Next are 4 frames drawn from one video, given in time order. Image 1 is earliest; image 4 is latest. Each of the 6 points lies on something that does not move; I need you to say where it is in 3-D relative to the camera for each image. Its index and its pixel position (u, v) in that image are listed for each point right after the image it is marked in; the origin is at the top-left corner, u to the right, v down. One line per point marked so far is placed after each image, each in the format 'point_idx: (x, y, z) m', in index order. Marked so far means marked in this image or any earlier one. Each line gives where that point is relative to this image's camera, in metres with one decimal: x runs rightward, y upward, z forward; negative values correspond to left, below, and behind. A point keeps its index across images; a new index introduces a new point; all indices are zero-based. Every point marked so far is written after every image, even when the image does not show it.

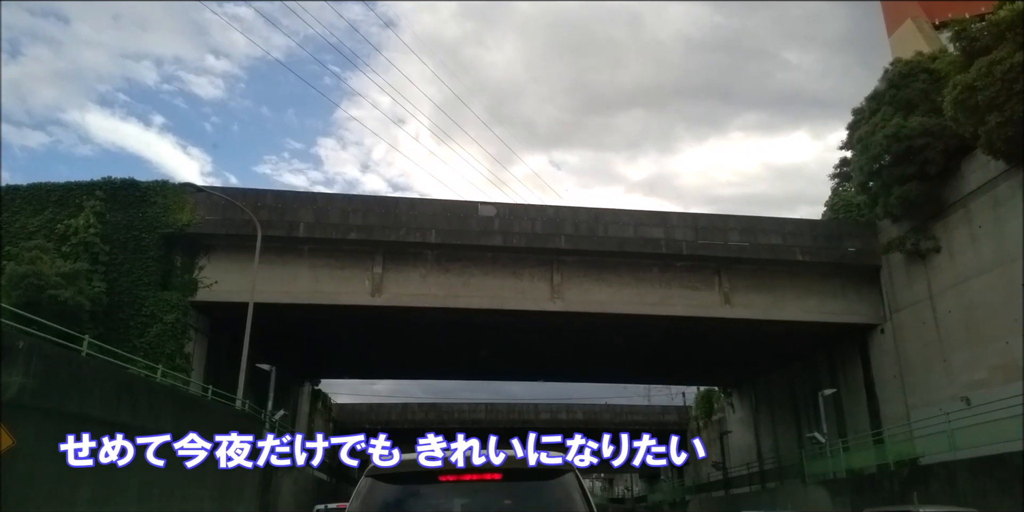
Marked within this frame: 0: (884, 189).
0: (+9.2, +1.7, +18.4) m
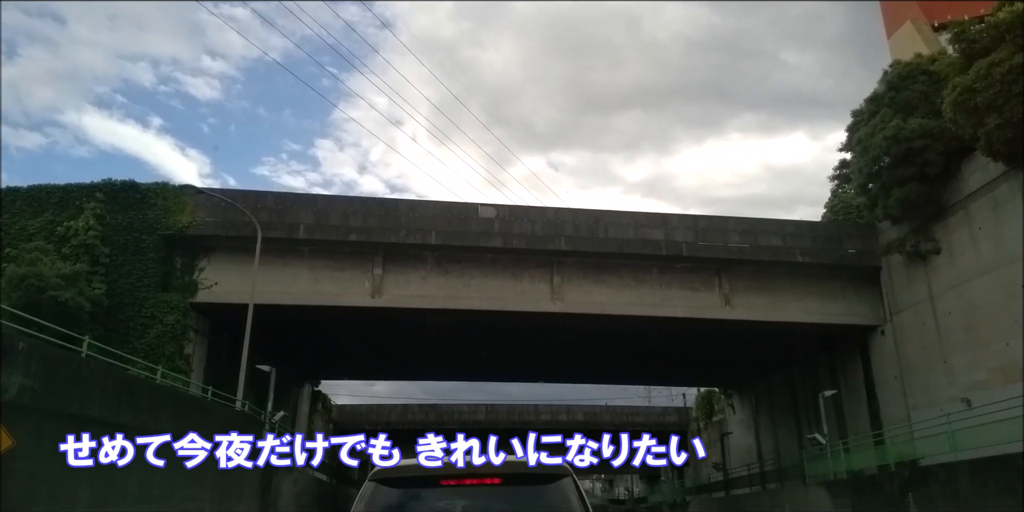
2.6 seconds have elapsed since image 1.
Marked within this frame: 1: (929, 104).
0: (+9.2, +1.6, +18.5) m
1: (+10.1, +3.7, +18.2) m
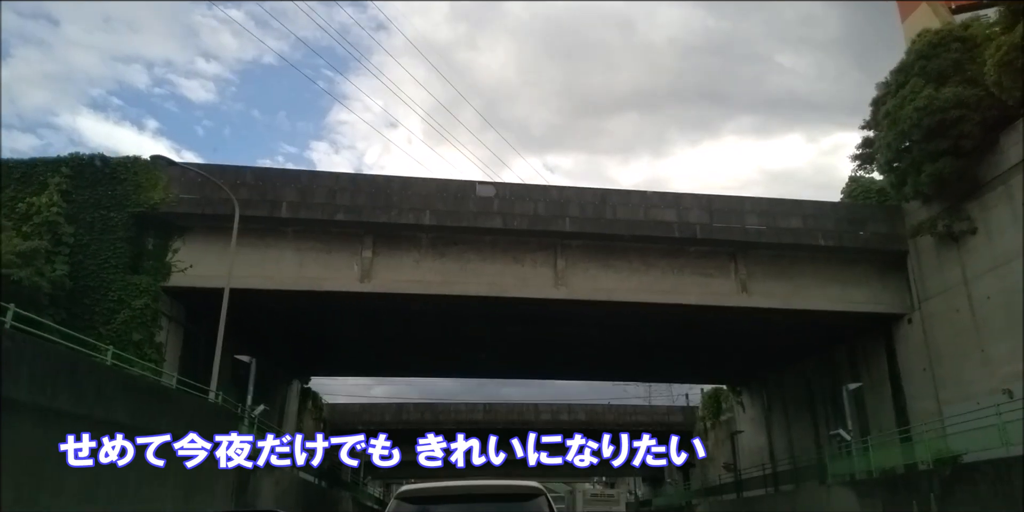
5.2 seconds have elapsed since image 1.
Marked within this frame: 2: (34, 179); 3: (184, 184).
0: (+9.2, +2.0, +17.2) m
1: (+10.2, +4.1, +17.0) m
2: (-12.5, +1.9, +19.7) m
3: (-8.6, +1.8, +19.8) m
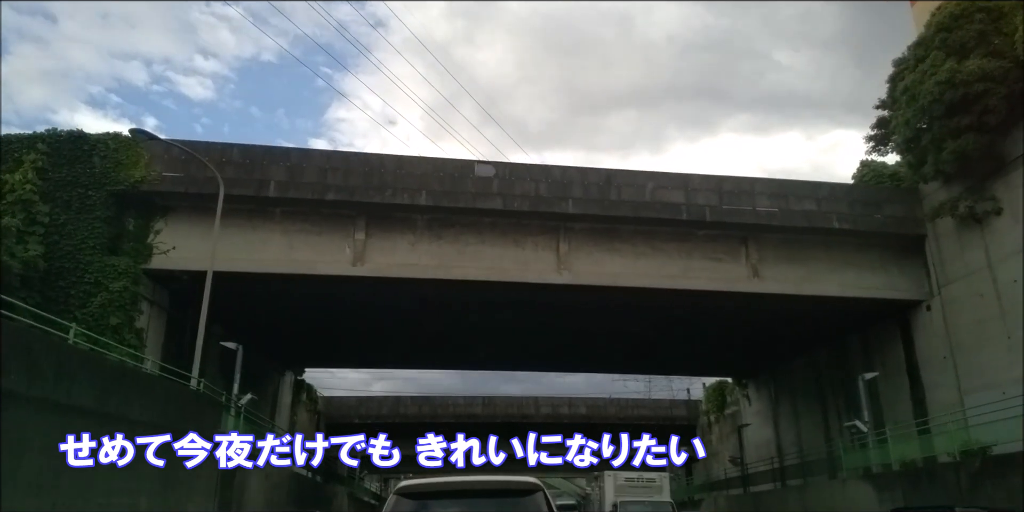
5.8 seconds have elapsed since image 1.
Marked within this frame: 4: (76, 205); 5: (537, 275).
0: (+9.2, +2.4, +16.4) m
1: (+10.2, +4.5, +16.1) m
2: (-12.5, +2.3, +18.8) m
3: (-8.6, +2.2, +18.9) m
4: (-10.8, +1.1, +18.8) m
5: (+0.6, -0.6, +19.6) m
